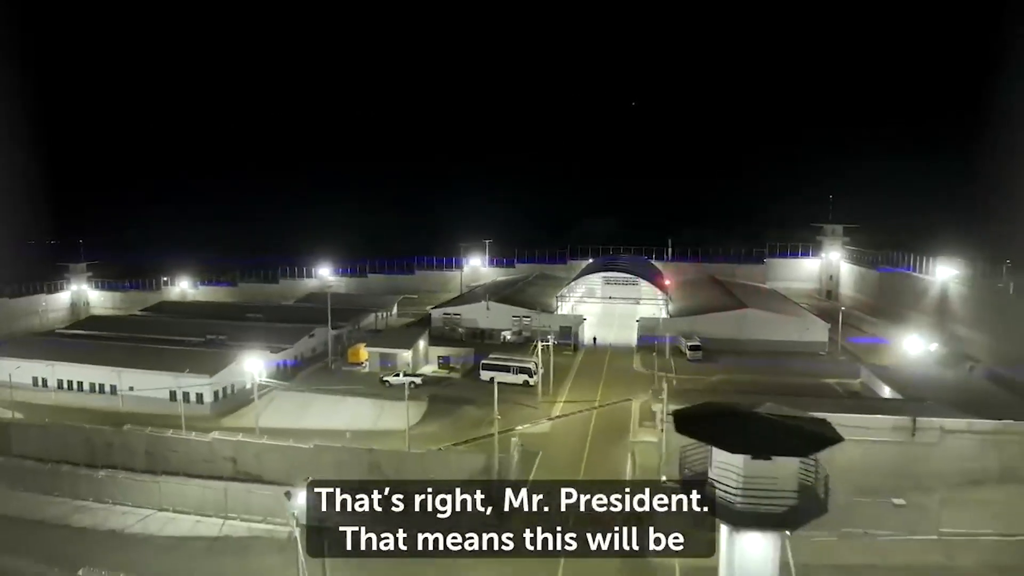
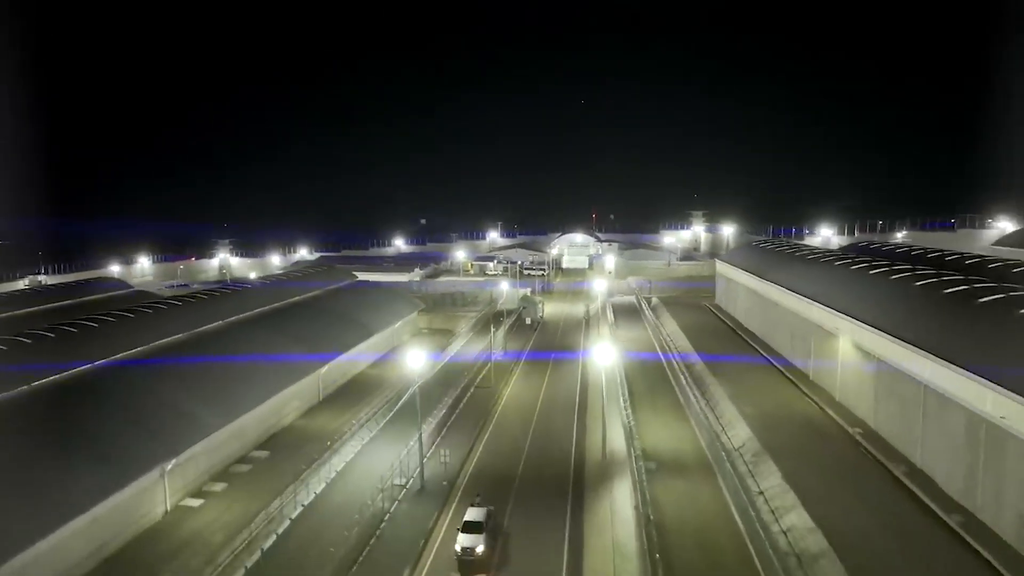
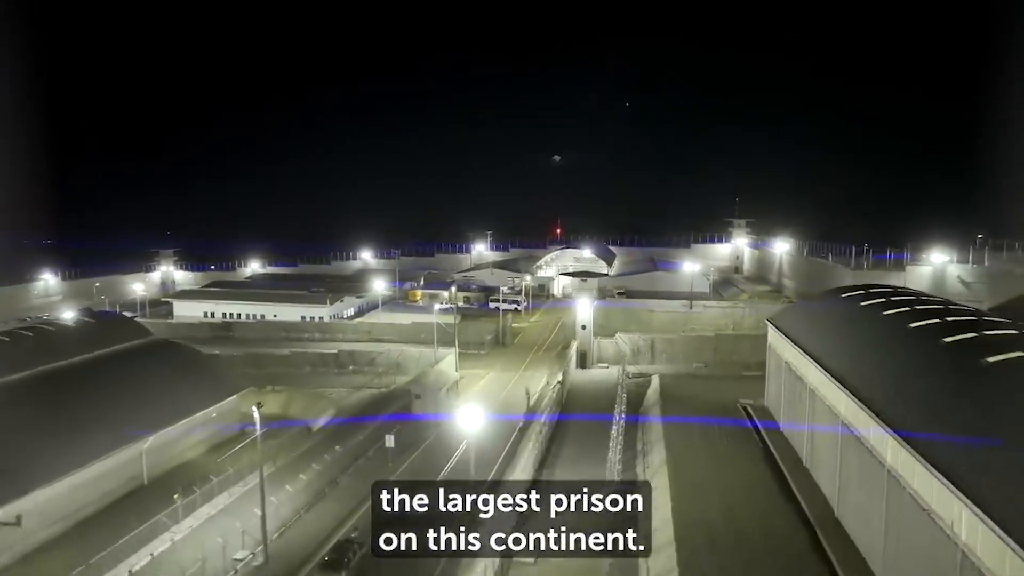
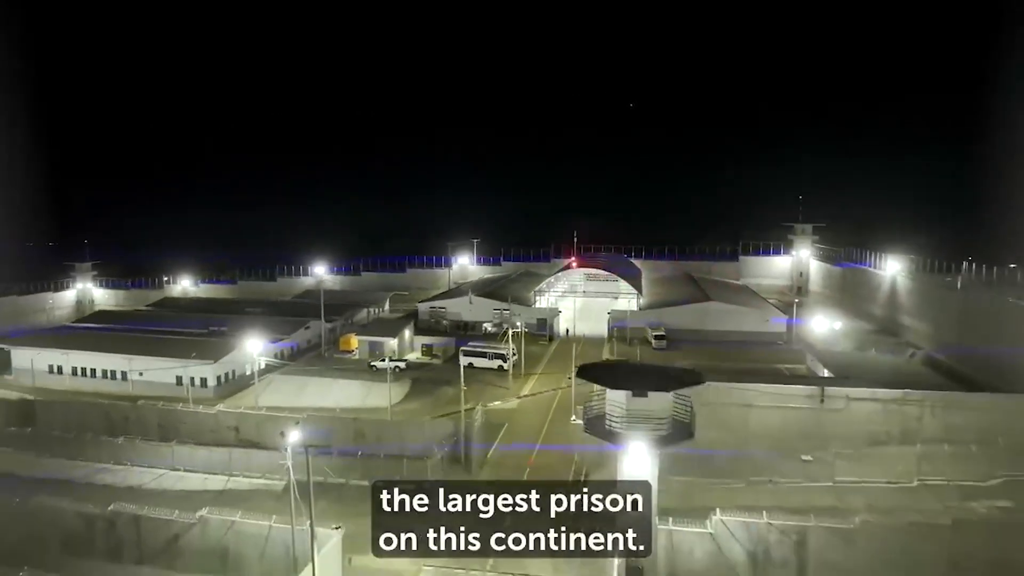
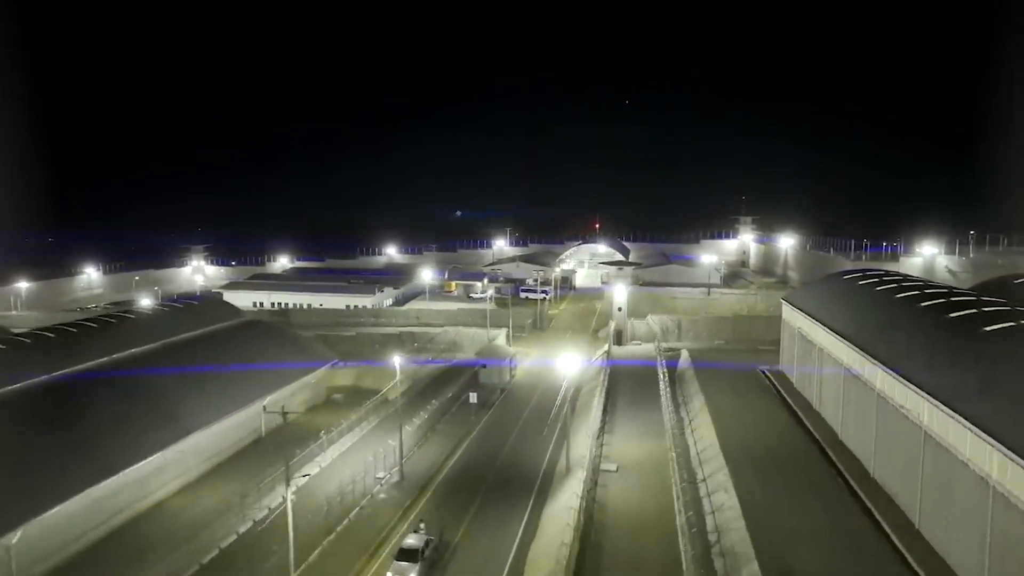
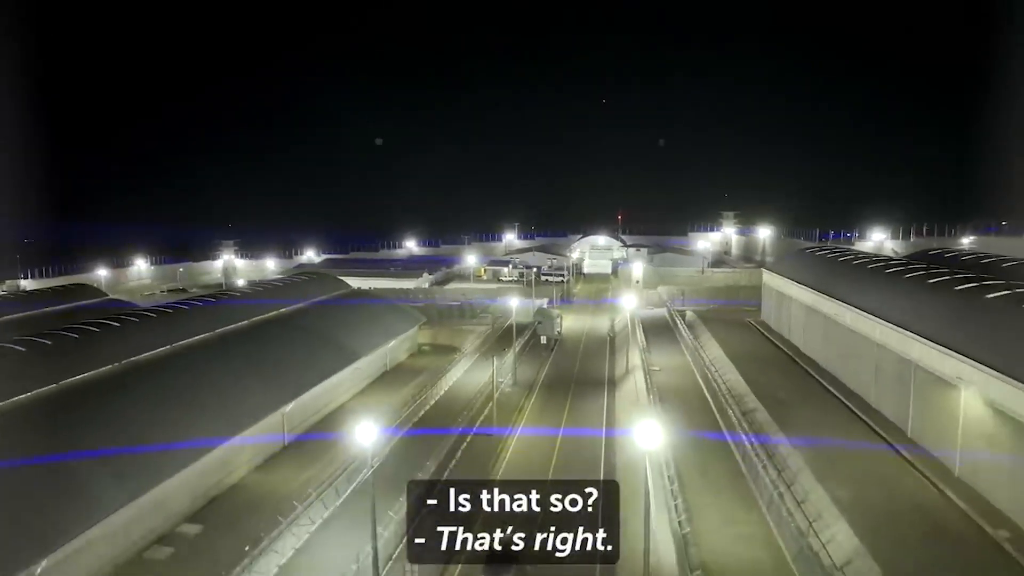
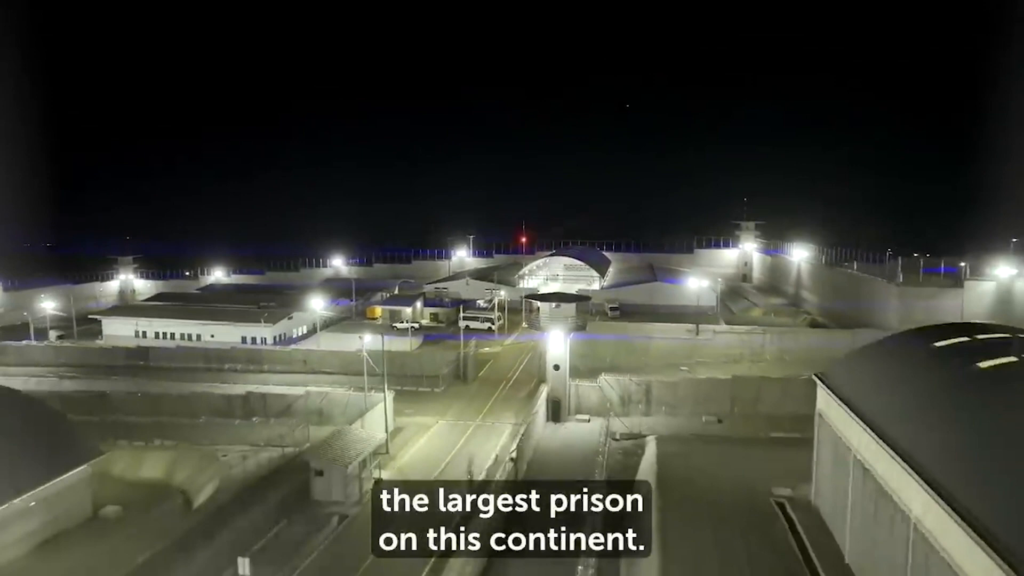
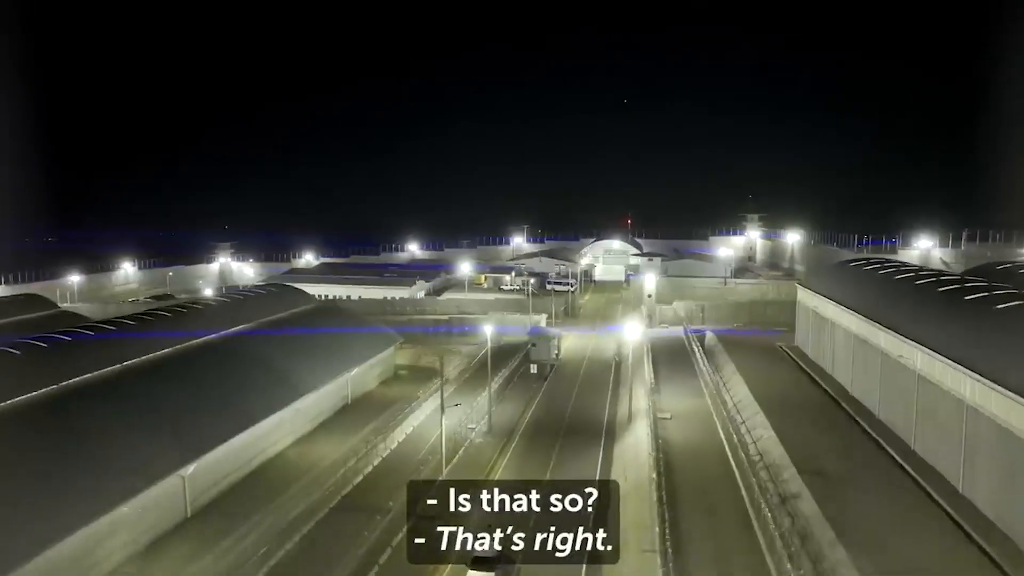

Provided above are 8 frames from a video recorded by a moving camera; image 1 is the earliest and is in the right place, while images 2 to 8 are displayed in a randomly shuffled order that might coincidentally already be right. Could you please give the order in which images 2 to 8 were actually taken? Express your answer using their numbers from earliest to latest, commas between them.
4, 7, 3, 5, 8, 6, 2
